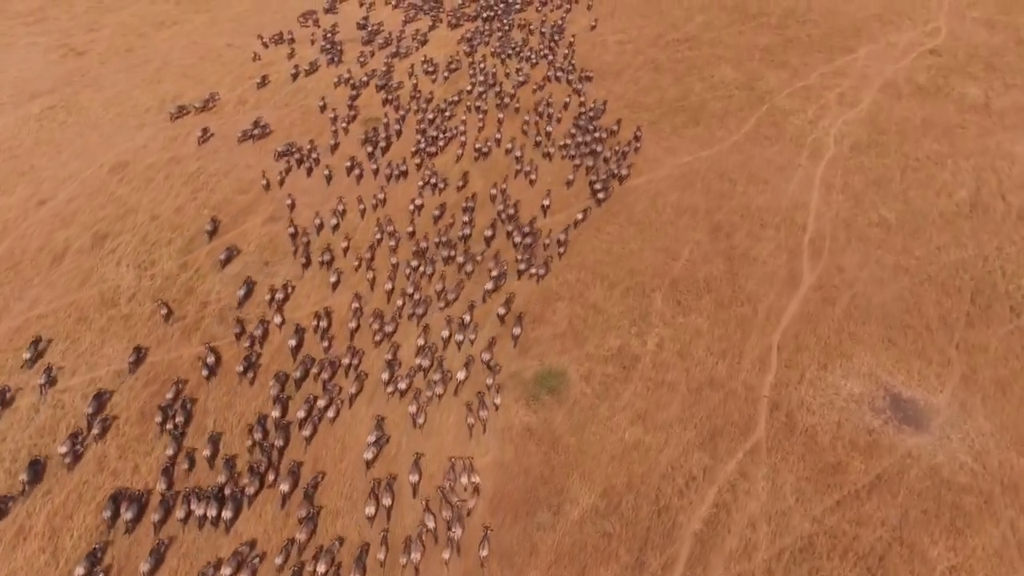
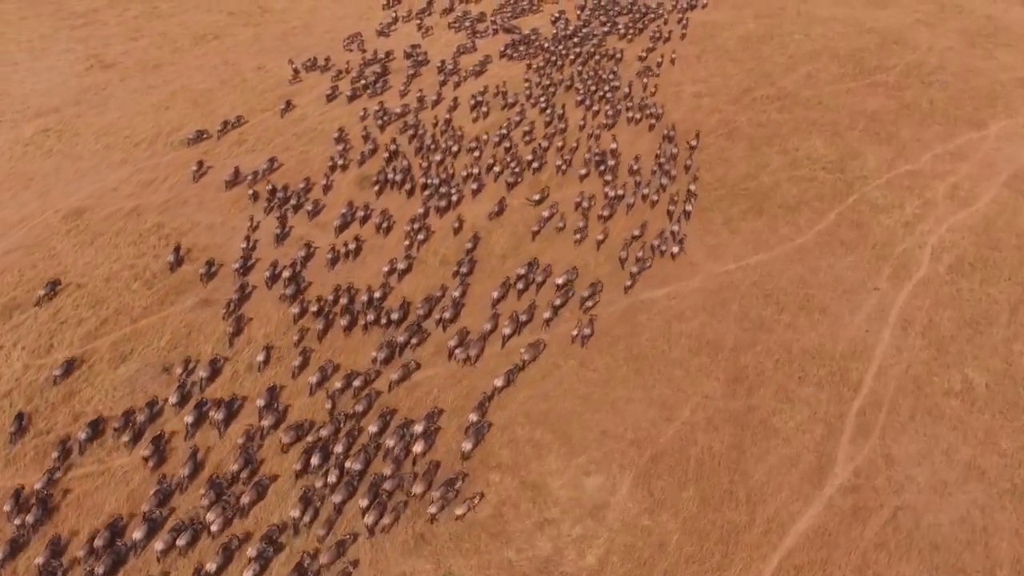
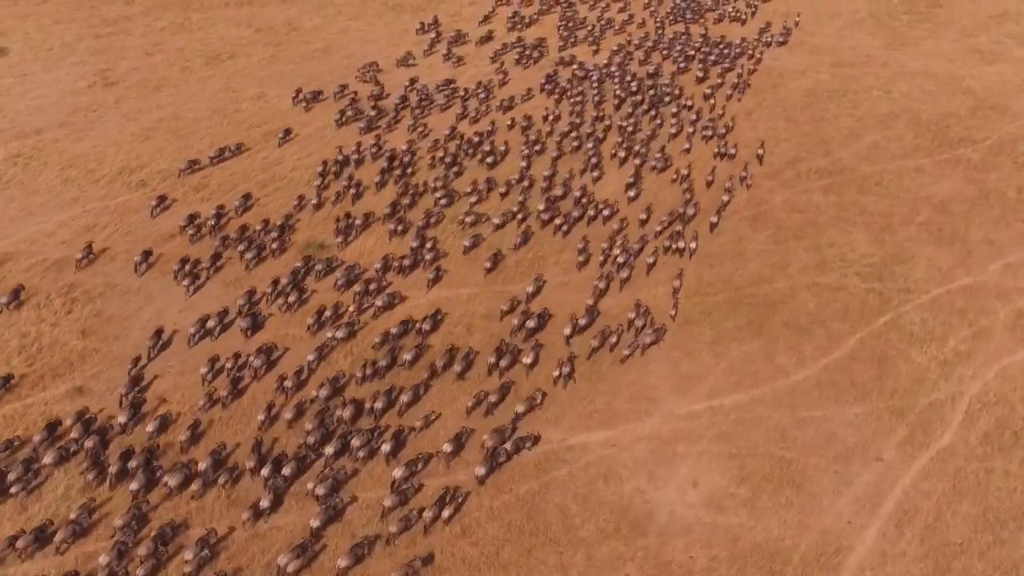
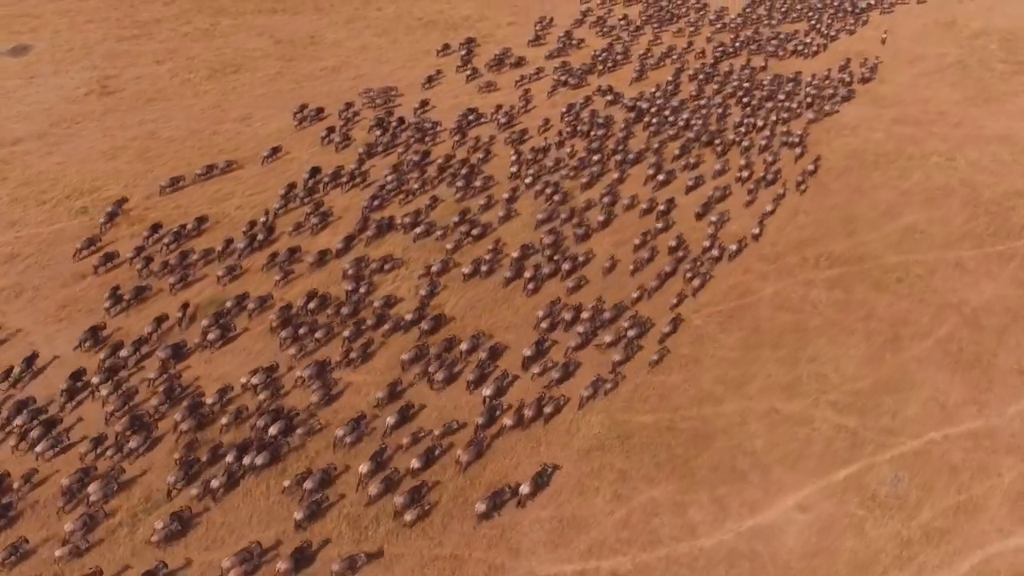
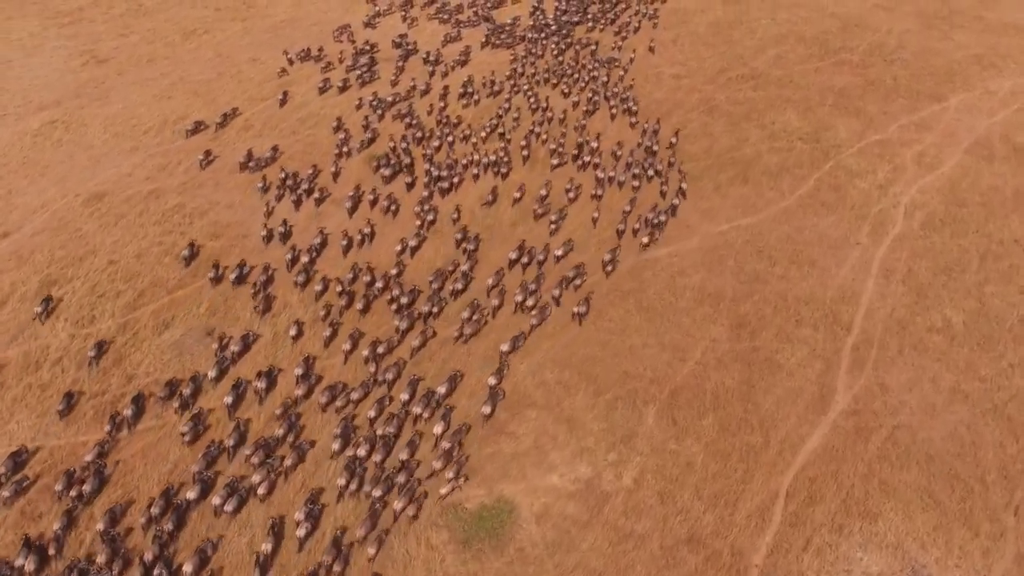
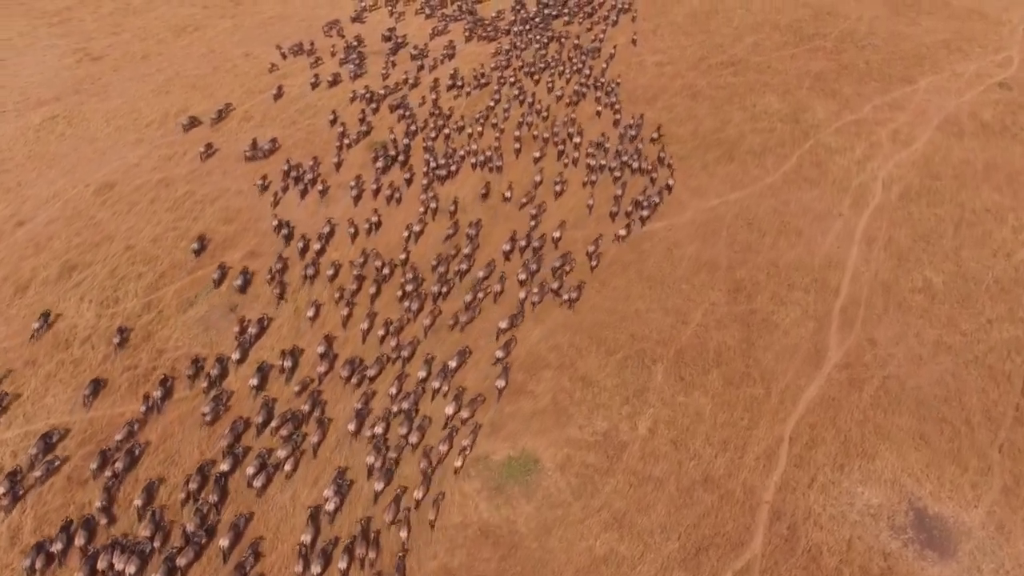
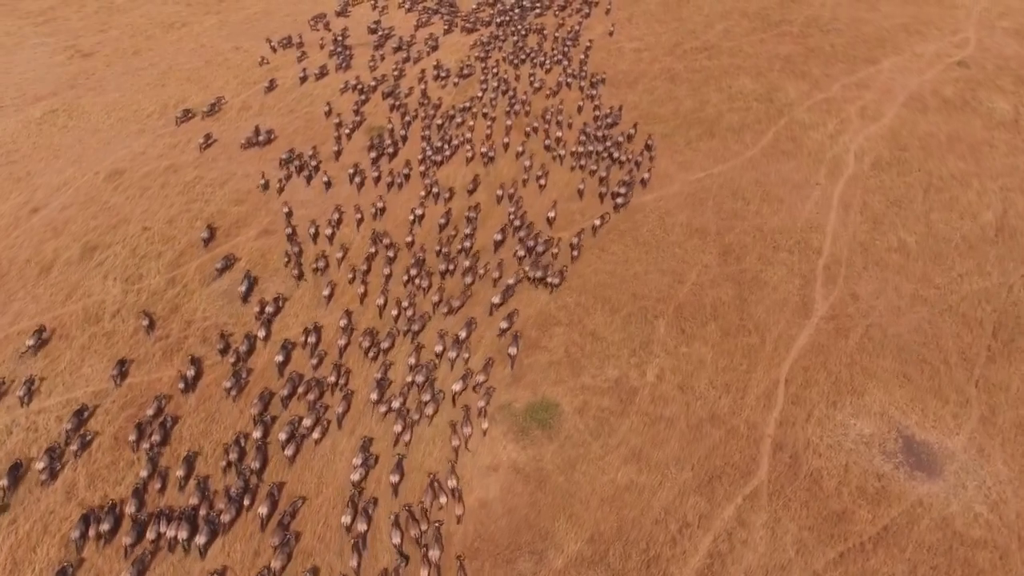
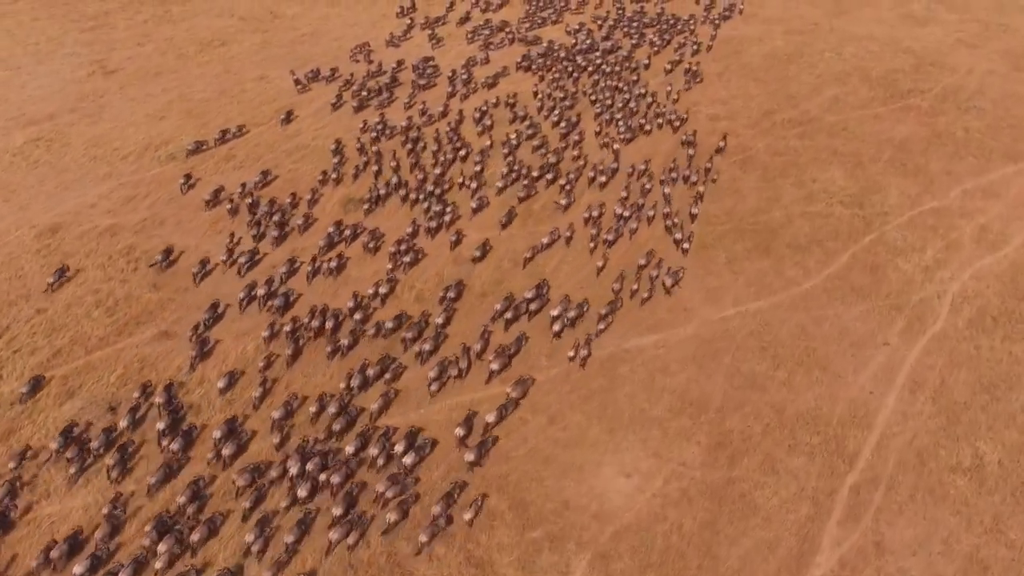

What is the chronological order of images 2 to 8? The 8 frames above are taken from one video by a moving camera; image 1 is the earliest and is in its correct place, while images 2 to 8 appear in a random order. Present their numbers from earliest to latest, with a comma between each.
7, 6, 5, 2, 8, 3, 4
